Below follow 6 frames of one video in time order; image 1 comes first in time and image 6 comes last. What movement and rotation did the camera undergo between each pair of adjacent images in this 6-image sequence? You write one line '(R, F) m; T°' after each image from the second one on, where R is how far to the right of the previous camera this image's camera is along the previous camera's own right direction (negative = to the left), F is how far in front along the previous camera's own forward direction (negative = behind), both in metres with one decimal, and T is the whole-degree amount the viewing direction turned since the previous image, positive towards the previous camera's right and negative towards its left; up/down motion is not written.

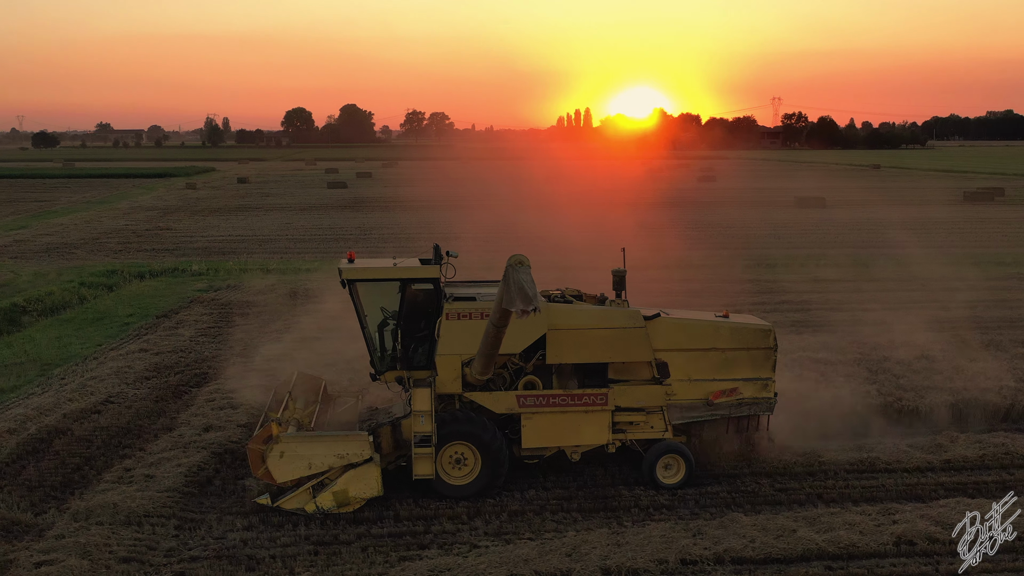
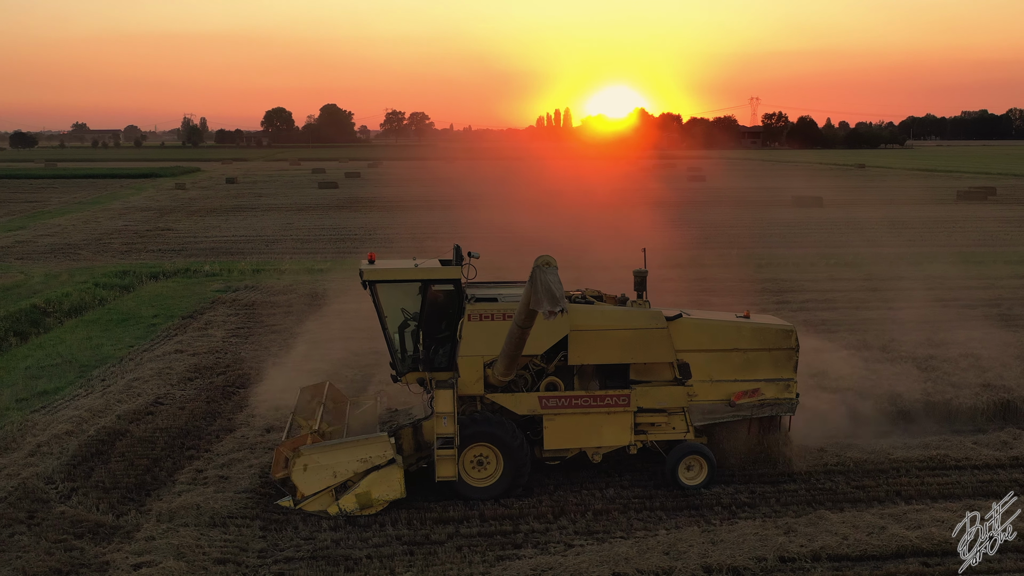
(-0.6, 0.0) m; +1°
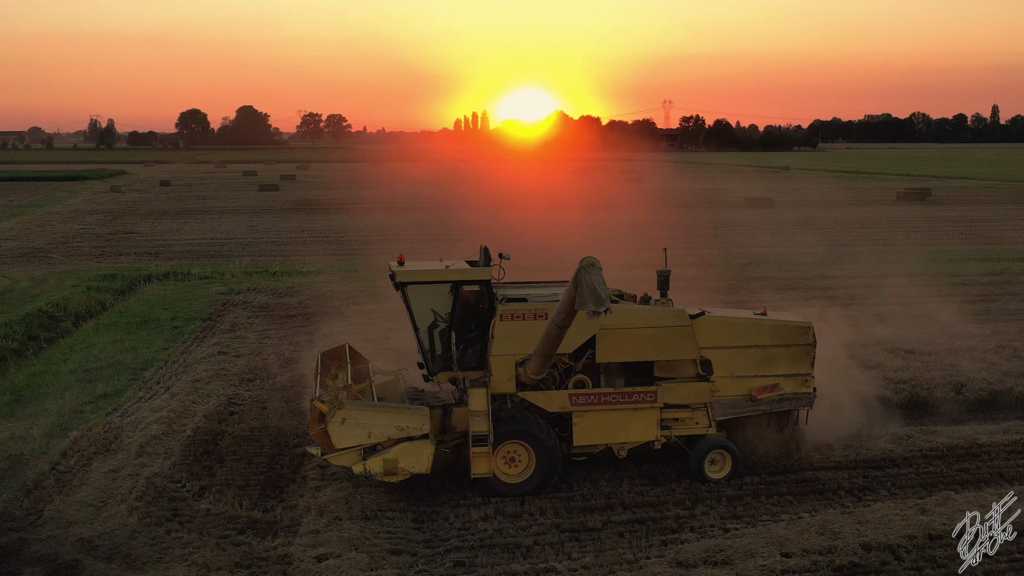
(-1.2, -0.2) m; +4°
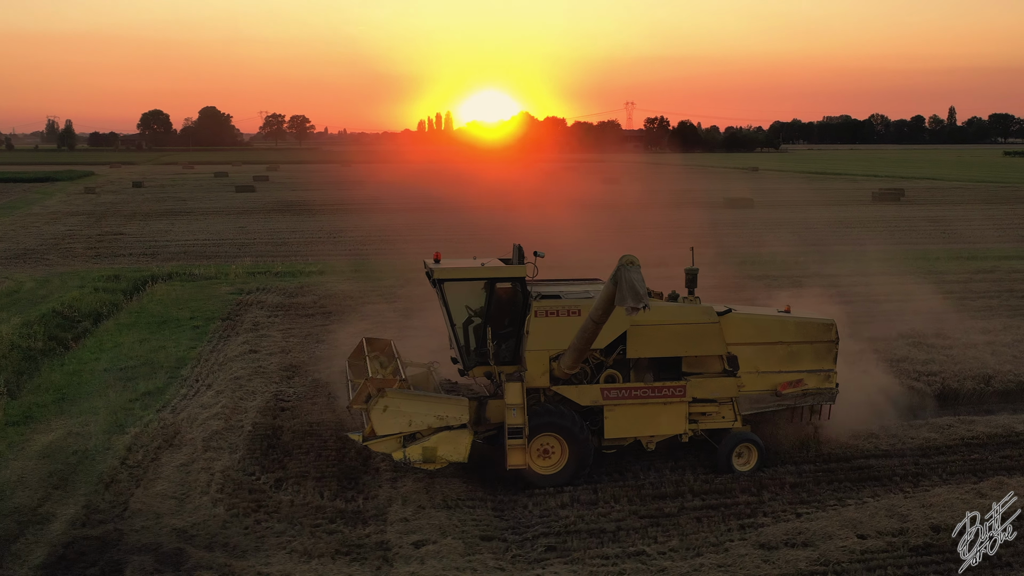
(-0.6, -0.2) m; +2°
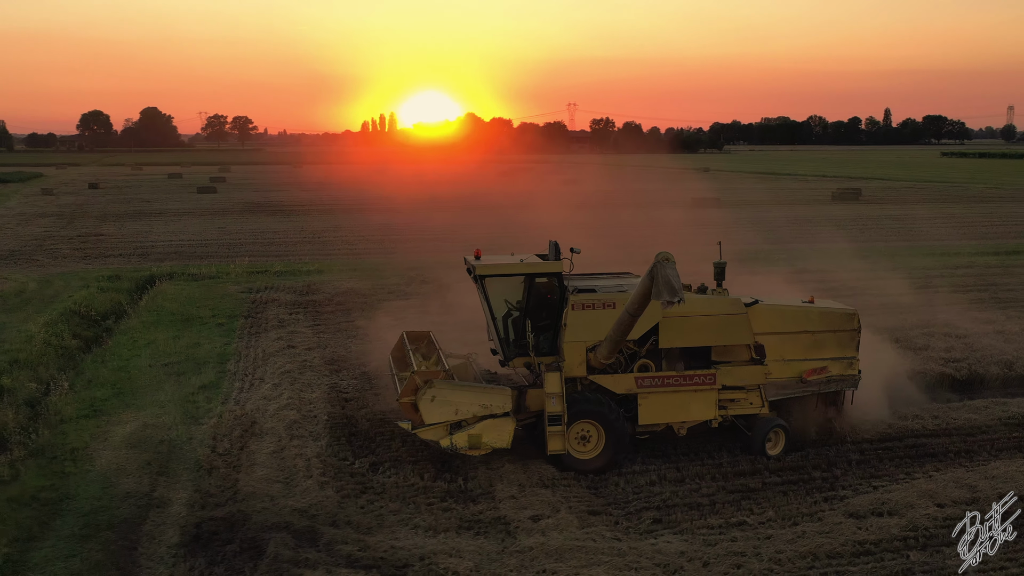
(-0.9, -0.4) m; +3°
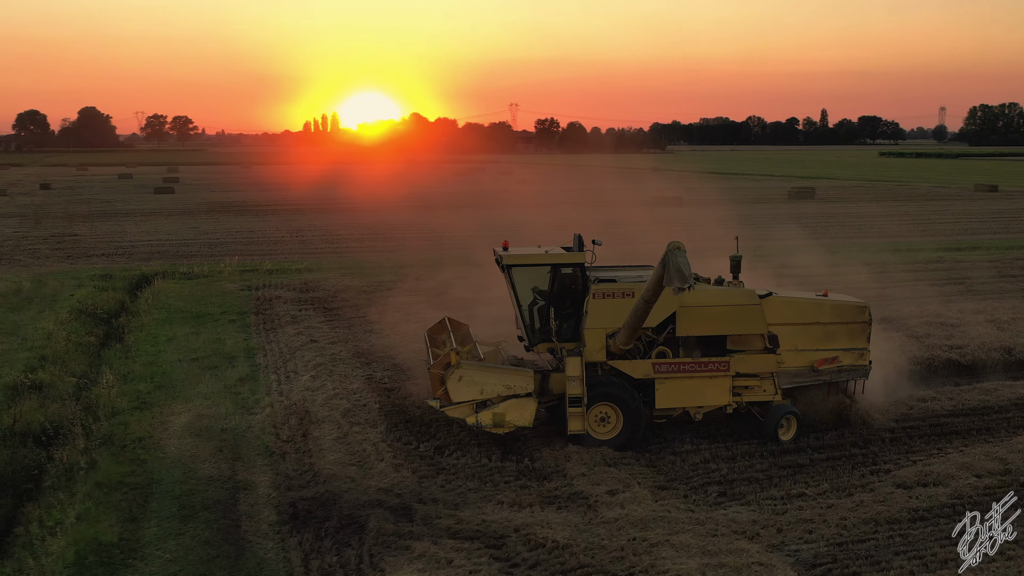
(-0.8, -0.4) m; +3°
